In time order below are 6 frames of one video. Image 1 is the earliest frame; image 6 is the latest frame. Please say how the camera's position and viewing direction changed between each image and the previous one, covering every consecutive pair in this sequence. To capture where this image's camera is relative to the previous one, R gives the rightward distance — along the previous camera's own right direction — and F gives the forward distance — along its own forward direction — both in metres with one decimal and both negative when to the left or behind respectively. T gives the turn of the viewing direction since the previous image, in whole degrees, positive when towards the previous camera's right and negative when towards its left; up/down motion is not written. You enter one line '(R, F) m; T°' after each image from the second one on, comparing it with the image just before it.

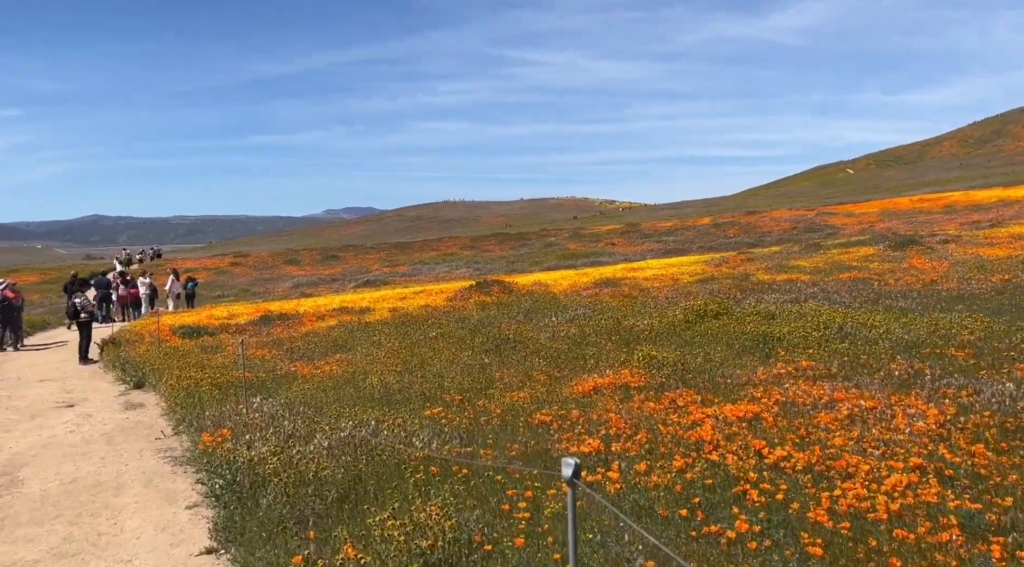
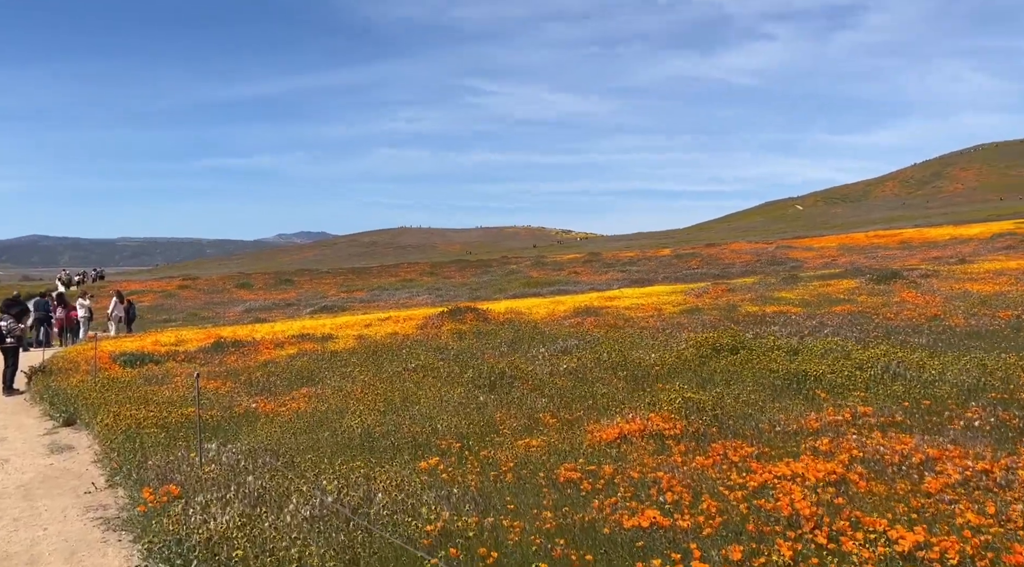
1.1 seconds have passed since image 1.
(-0.8, +2.1) m; +3°
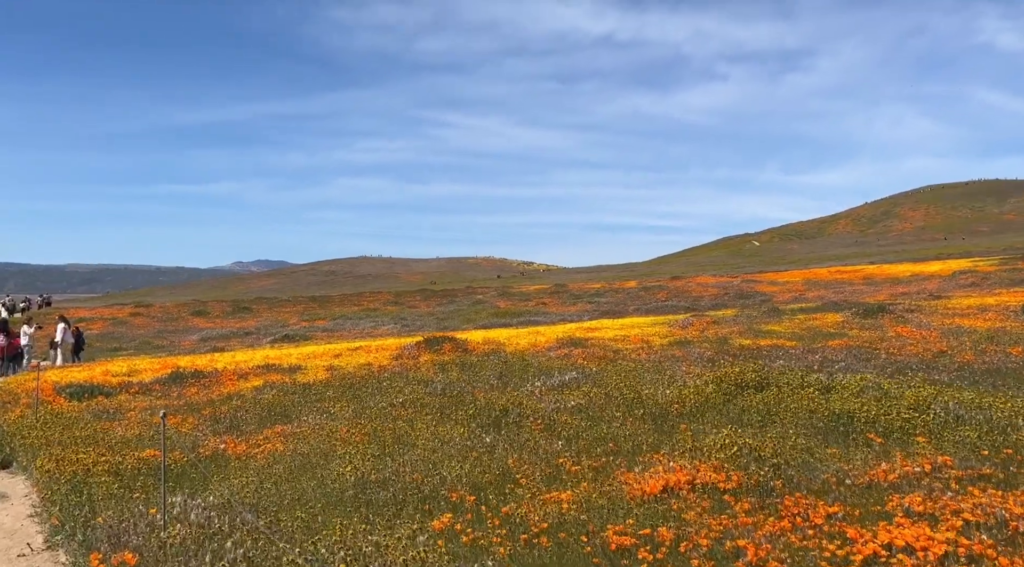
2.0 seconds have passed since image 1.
(-0.9, +1.7) m; +3°
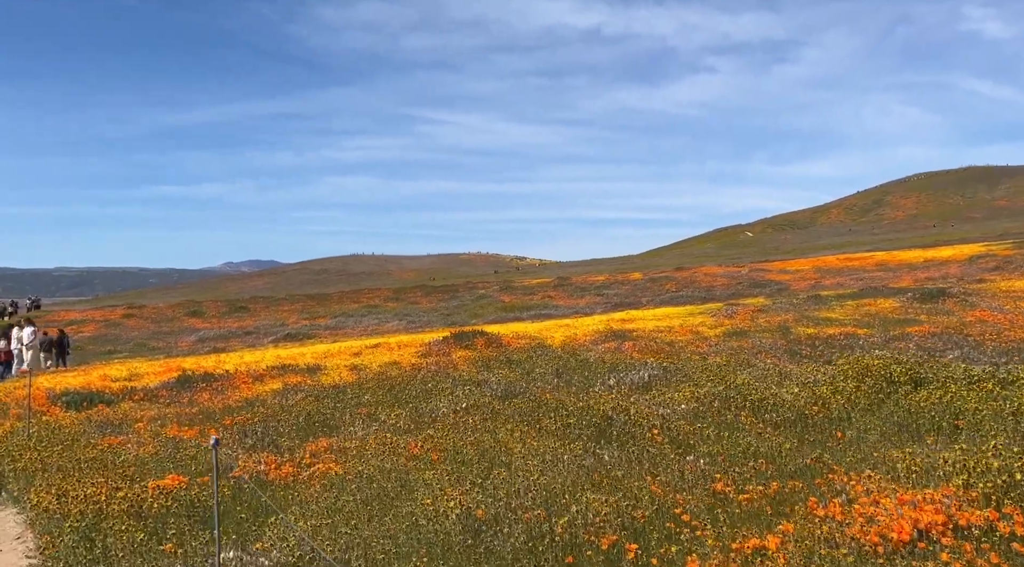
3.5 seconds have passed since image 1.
(-1.7, +2.7) m; +1°
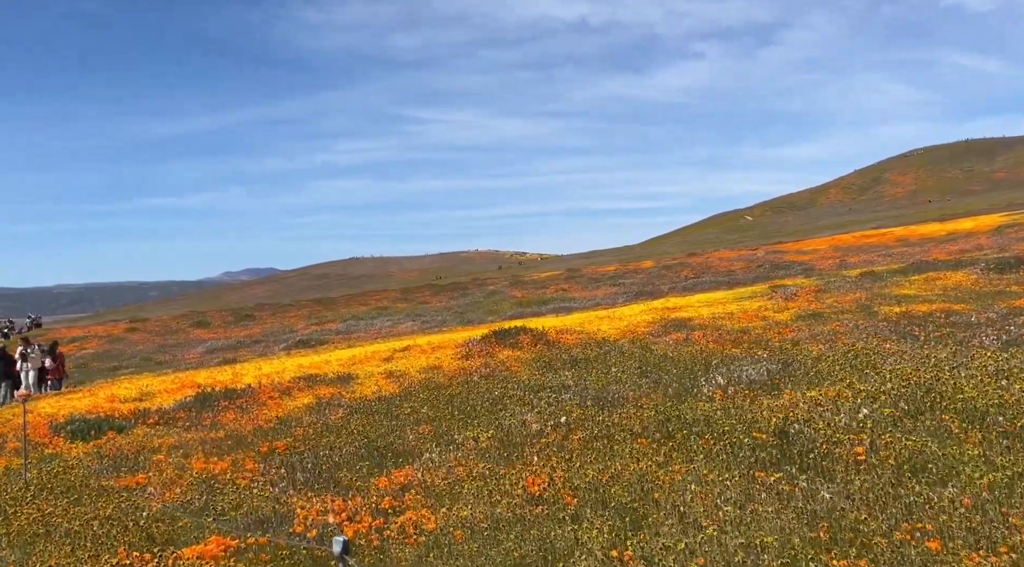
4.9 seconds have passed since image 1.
(-1.6, +2.8) m; 0°
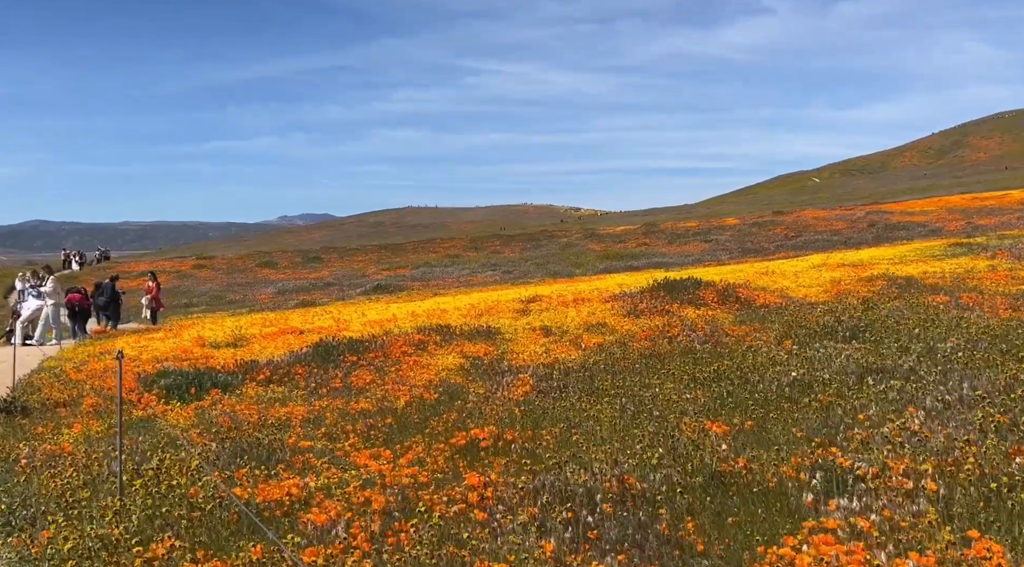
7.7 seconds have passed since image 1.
(-3.6, +5.3) m; -4°
